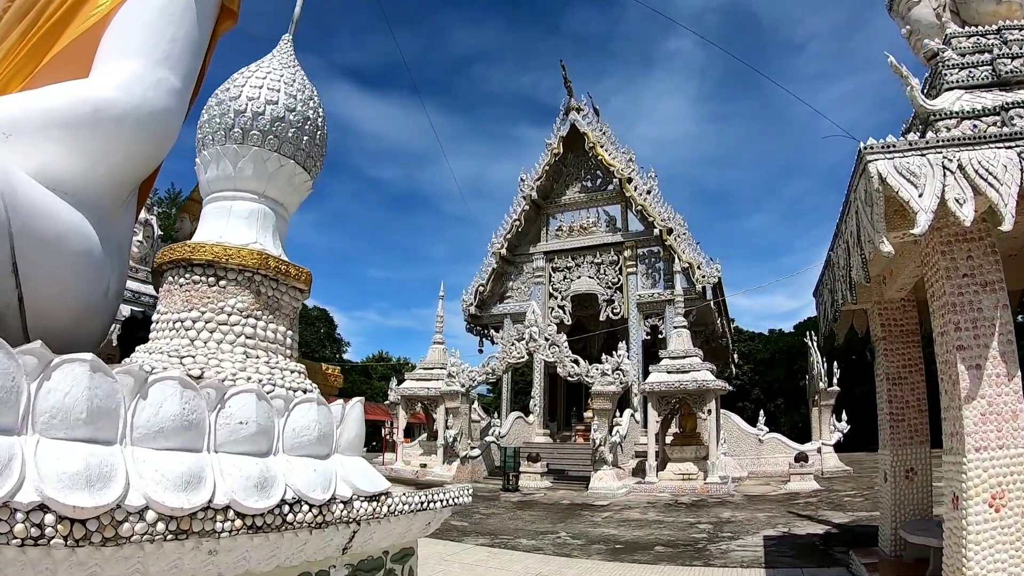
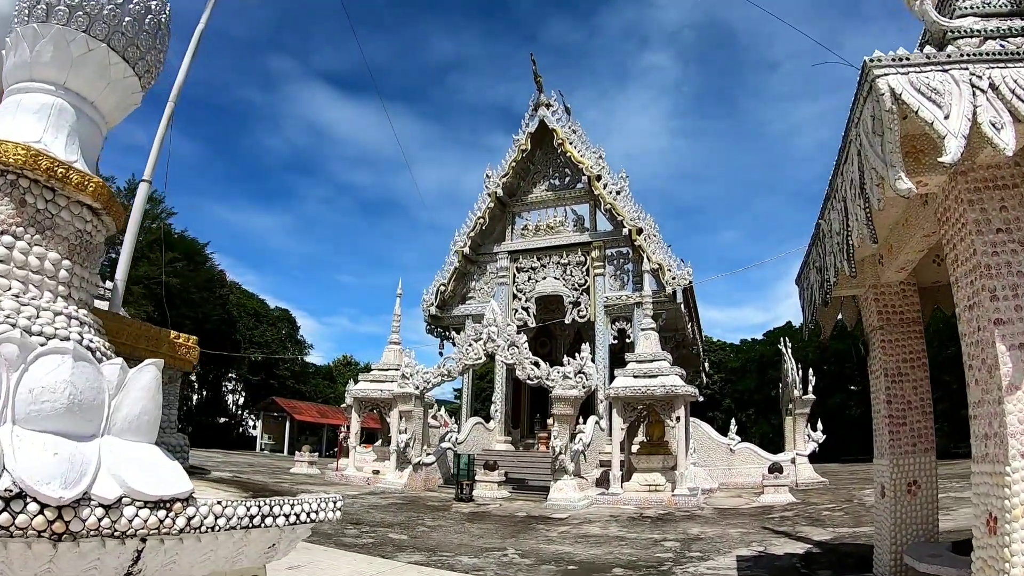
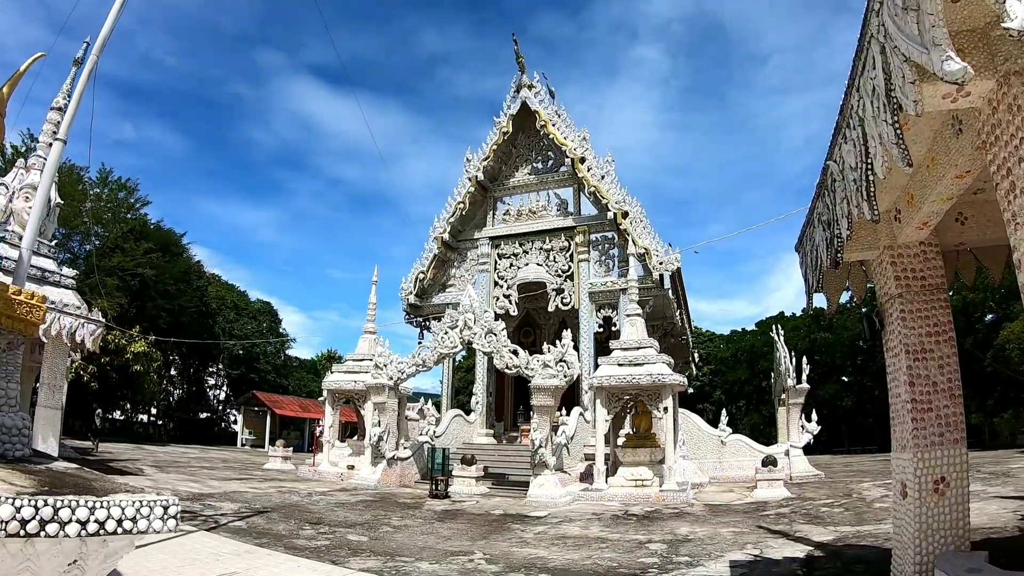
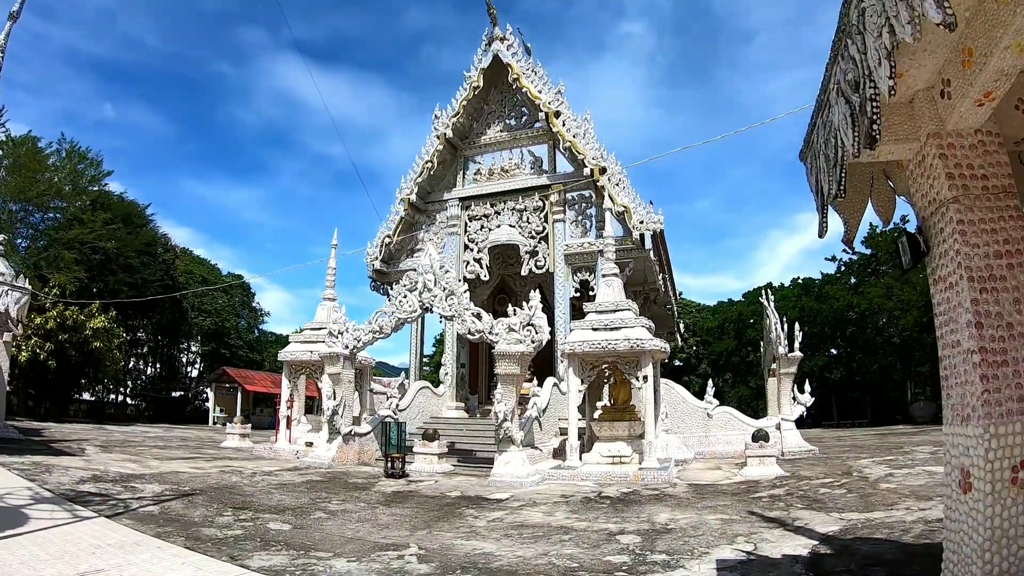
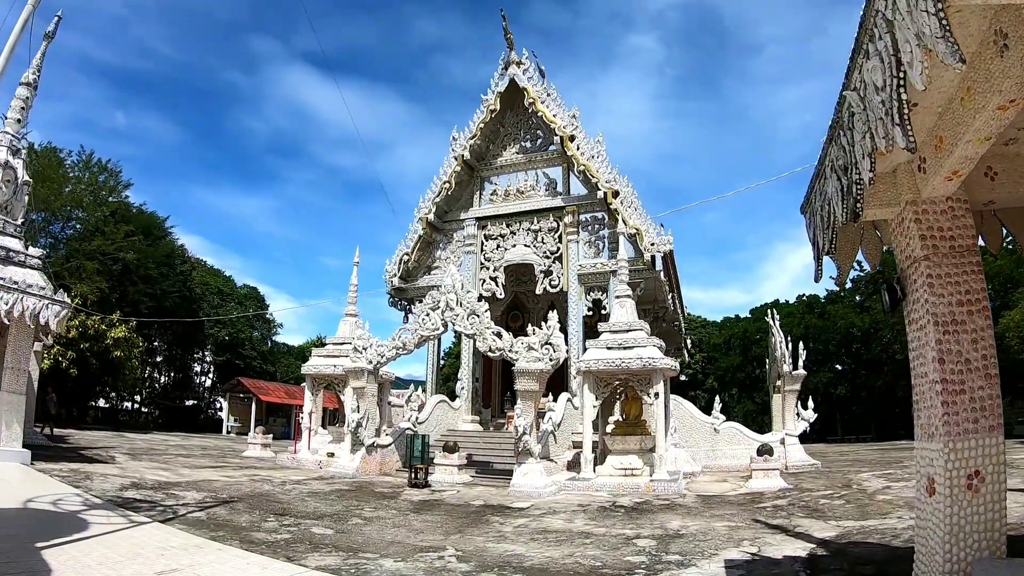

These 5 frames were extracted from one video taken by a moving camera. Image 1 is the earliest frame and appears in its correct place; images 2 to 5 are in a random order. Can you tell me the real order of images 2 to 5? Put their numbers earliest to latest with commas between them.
2, 3, 5, 4
